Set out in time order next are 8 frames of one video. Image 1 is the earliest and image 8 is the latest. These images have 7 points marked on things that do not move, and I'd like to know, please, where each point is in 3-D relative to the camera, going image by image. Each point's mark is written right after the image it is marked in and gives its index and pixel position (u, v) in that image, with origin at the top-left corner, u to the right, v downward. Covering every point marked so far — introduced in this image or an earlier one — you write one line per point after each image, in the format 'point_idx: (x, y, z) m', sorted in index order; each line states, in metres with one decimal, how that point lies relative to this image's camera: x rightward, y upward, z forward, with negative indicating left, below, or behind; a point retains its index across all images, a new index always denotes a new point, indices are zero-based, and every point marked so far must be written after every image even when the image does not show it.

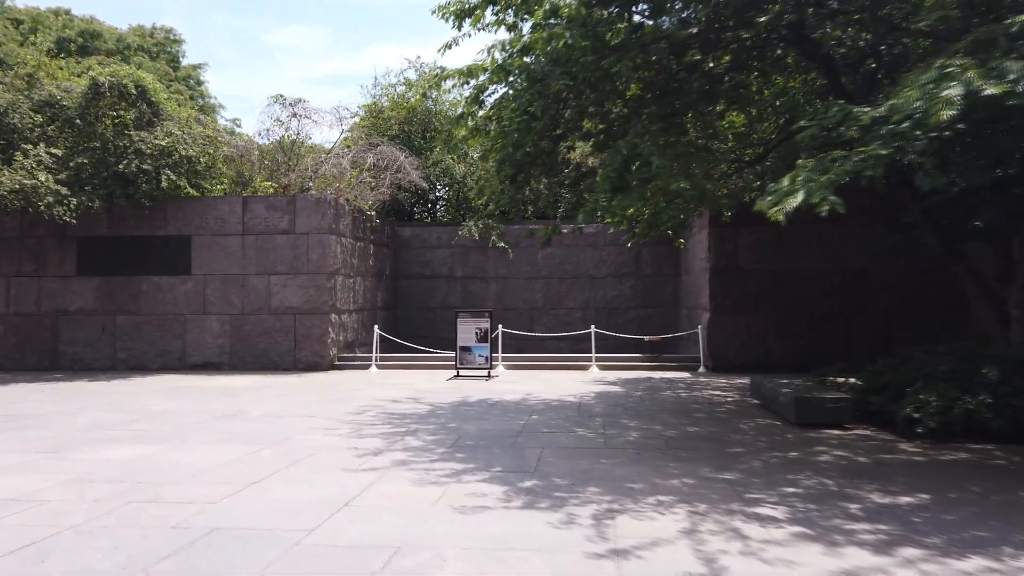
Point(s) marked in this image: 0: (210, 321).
0: (-8.0, -0.9, +20.0) m
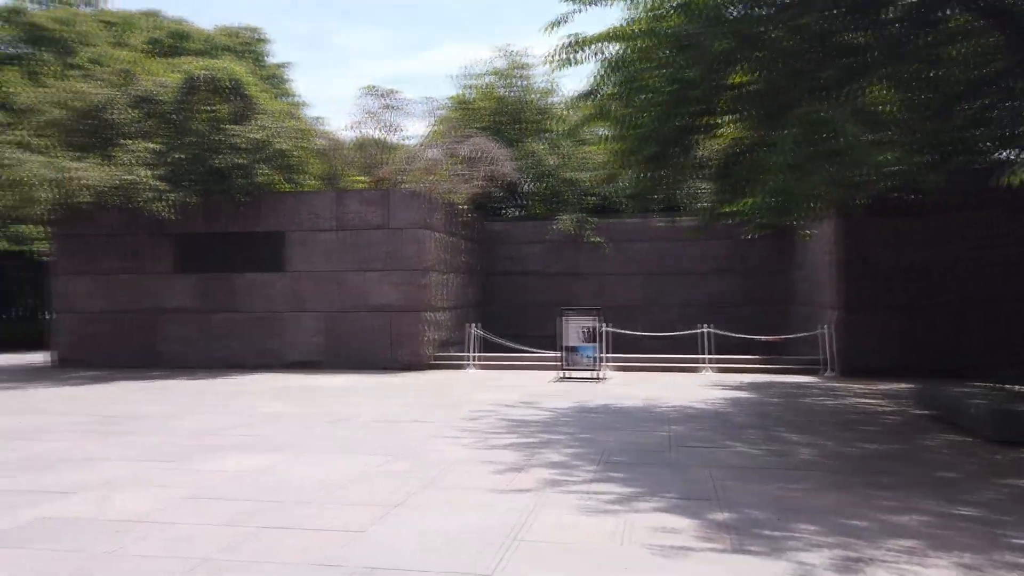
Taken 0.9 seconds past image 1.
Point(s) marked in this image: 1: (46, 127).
0: (-5.4, -0.8, +19.5) m
1: (-11.4, +4.0, +18.6) m
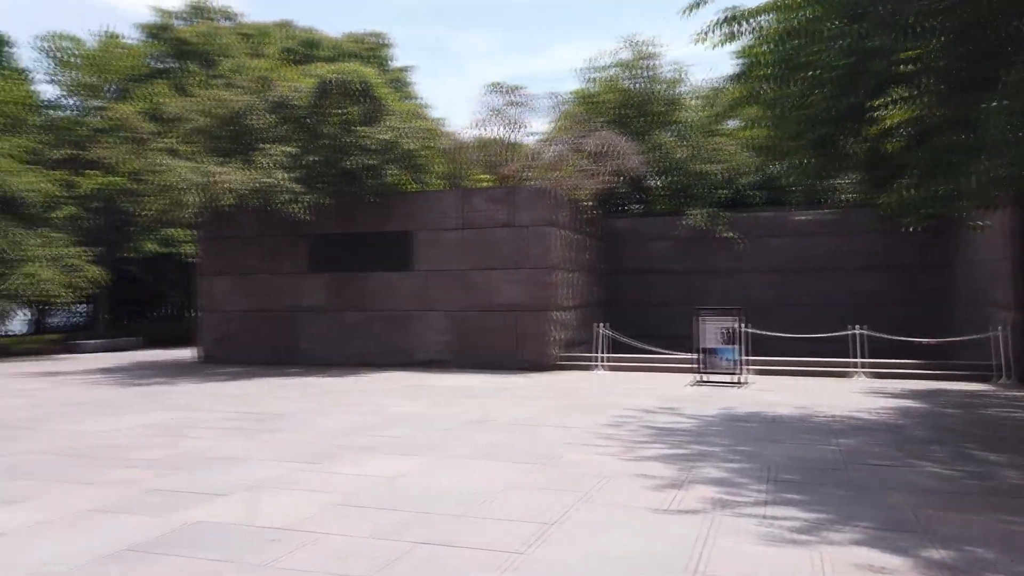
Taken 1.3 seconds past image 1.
0: (-2.1, -0.8, +19.5) m
1: (-8.2, +4.0, +19.5) m
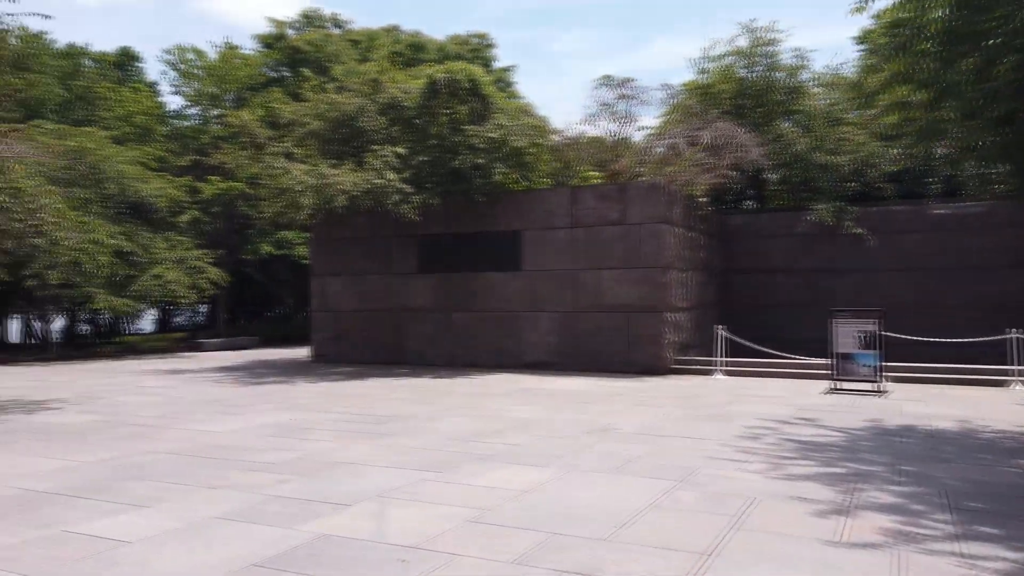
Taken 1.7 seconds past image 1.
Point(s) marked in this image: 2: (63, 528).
0: (+0.7, -0.8, +19.1) m
1: (-5.4, +4.0, +19.9) m
2: (-3.2, -1.7, +5.4) m
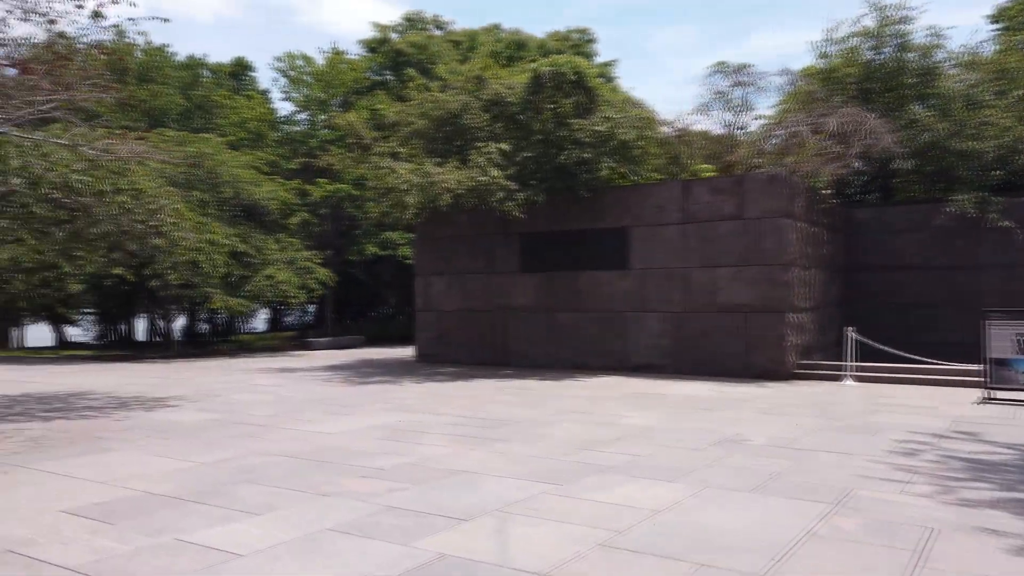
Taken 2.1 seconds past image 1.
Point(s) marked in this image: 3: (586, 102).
0: (+3.4, -0.8, +18.2) m
1: (-2.6, +4.0, +19.8) m
2: (-2.3, -1.7, +5.2) m
3: (+1.8, +4.6, +18.4) m
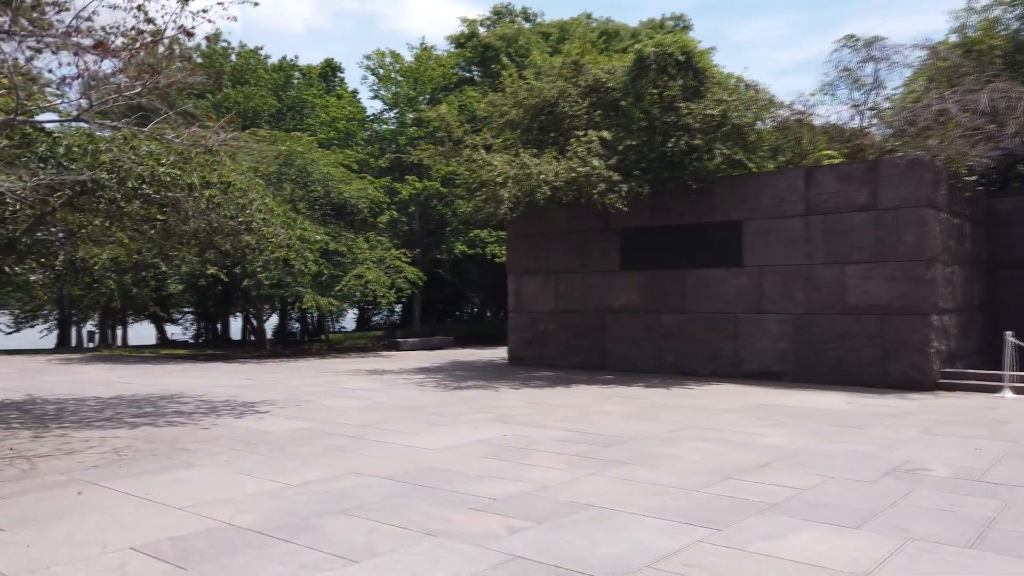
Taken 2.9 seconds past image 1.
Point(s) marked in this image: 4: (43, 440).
0: (+5.6, -0.7, +16.6) m
1: (-0.1, +4.0, +18.8) m
2: (-1.4, -1.7, +4.2) m
3: (+4.1, +4.6, +16.9) m
4: (-5.6, -1.8, +8.9) m
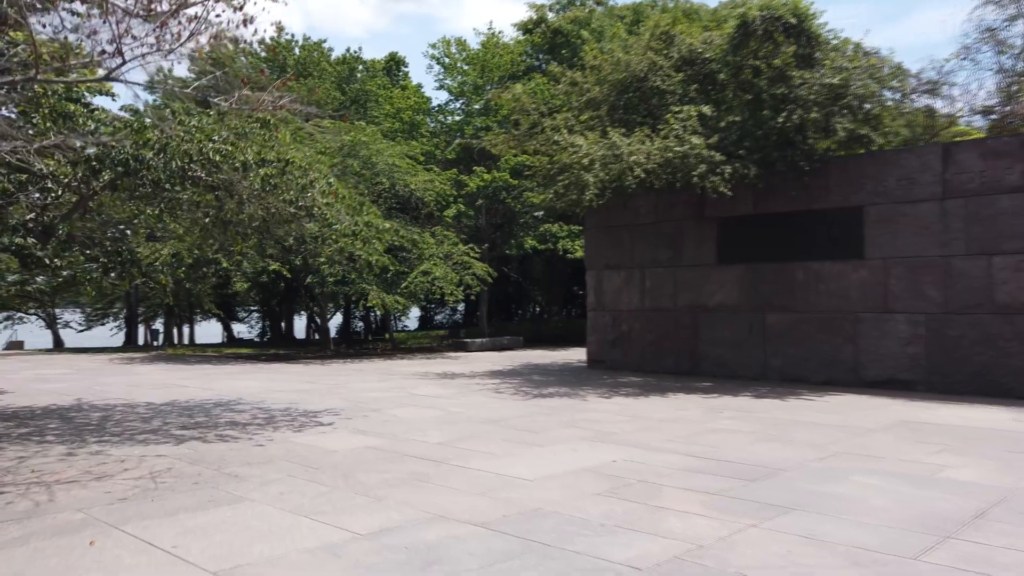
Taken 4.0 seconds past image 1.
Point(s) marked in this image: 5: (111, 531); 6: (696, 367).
0: (+7.3, -0.6, +14.4) m
1: (+1.7, +4.1, +17.0) m
2: (-0.7, -1.6, +2.6) m
3: (+5.8, +4.7, +14.8) m
4: (-4.4, -1.7, +7.6) m
5: (-2.8, -1.7, +5.2) m
6: (+4.2, -1.8, +17.3) m
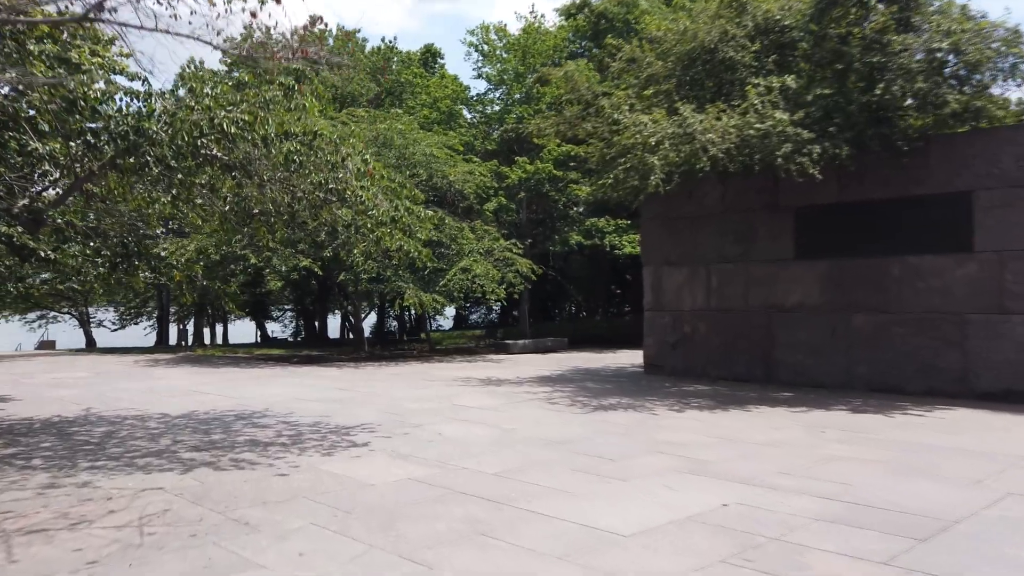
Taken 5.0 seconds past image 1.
0: (+8.3, -0.6, +12.4) m
1: (+2.8, +4.1, +15.3) m
2: (-0.2, -1.6, +1.0) m
3: (+6.8, +4.7, +12.9) m
4: (-3.8, -1.7, +6.2) m
5: (-2.2, -1.6, +3.7) m
6: (+5.3, -1.8, +15.5) m
